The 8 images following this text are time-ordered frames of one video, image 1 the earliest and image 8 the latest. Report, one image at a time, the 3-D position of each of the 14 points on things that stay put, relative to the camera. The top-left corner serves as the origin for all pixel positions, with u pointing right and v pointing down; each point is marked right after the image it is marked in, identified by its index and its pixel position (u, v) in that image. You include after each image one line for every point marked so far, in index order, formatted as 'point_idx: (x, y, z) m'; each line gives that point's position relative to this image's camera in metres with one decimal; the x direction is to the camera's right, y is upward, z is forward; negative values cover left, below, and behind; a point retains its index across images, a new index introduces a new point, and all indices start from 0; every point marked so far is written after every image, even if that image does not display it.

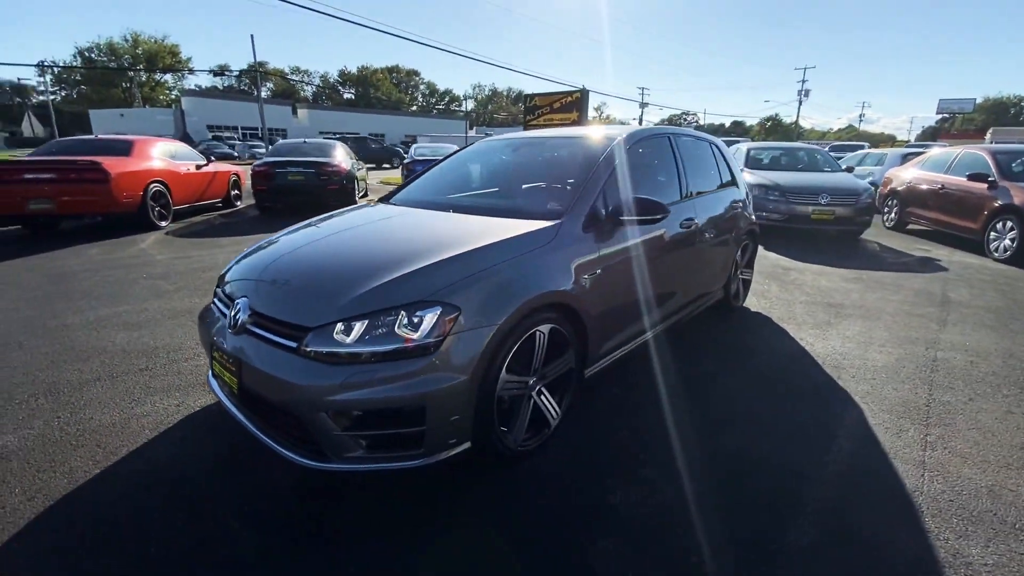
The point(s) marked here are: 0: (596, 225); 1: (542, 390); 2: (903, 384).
0: (+0.5, +0.4, +3.1) m
1: (+0.1, -0.6, +2.8) m
2: (+3.0, -0.8, +3.8) m
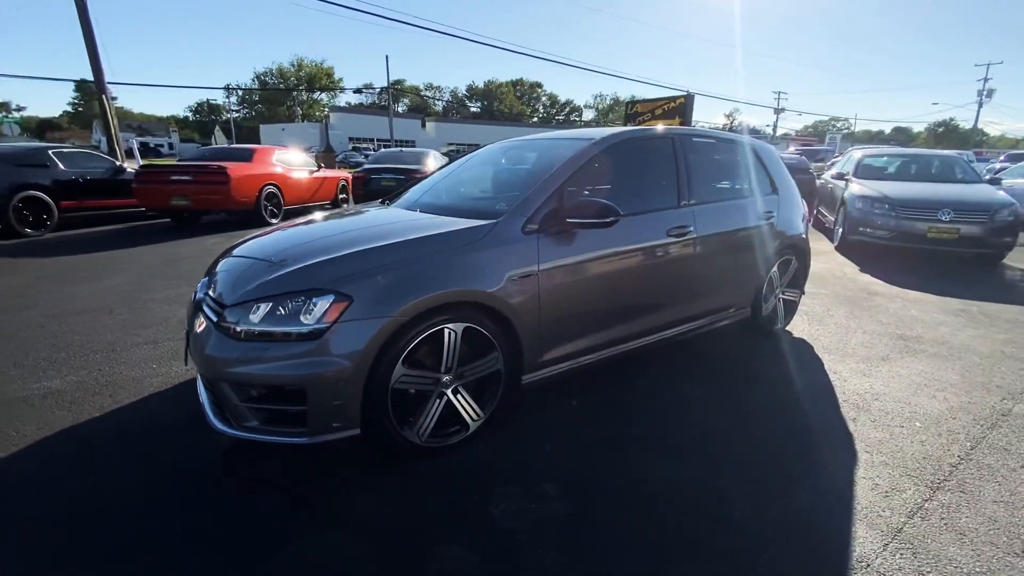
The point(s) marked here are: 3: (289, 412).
0: (+0.2, +0.4, +3.0) m
1: (-0.3, -0.6, +2.8) m
2: (+2.7, -0.9, +3.1) m
3: (-1.1, -0.6, +2.4) m
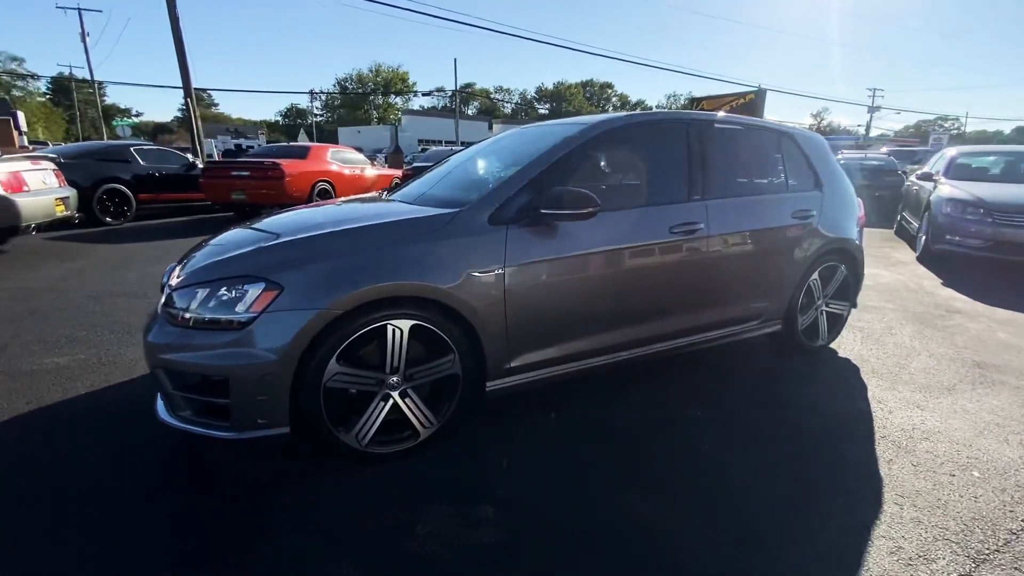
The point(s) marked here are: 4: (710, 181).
0: (0.0, +0.4, +2.7) m
1: (-0.6, -0.5, +2.5) m
2: (+2.4, -1.0, +2.4) m
3: (-1.4, -0.5, +2.3) m
4: (+1.4, +0.8, +3.4) m
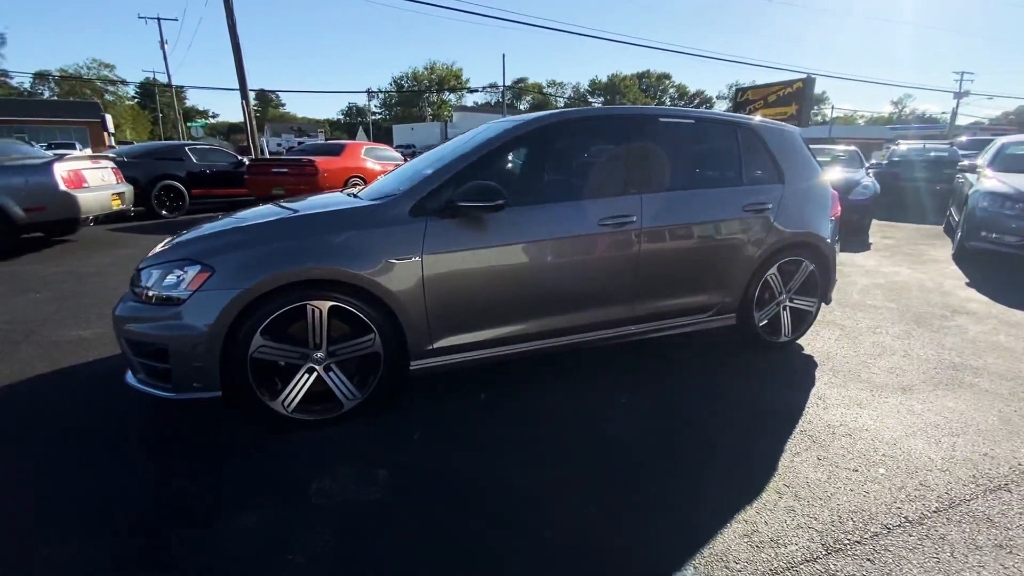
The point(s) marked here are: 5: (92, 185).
0: (-0.5, +0.5, +3.0) m
1: (-1.1, -0.5, +2.8) m
2: (+1.9, -1.0, +2.4) m
3: (-1.9, -0.4, +2.7) m
4: (+1.0, +0.8, +3.5) m
5: (-7.1, +1.7, +8.1) m
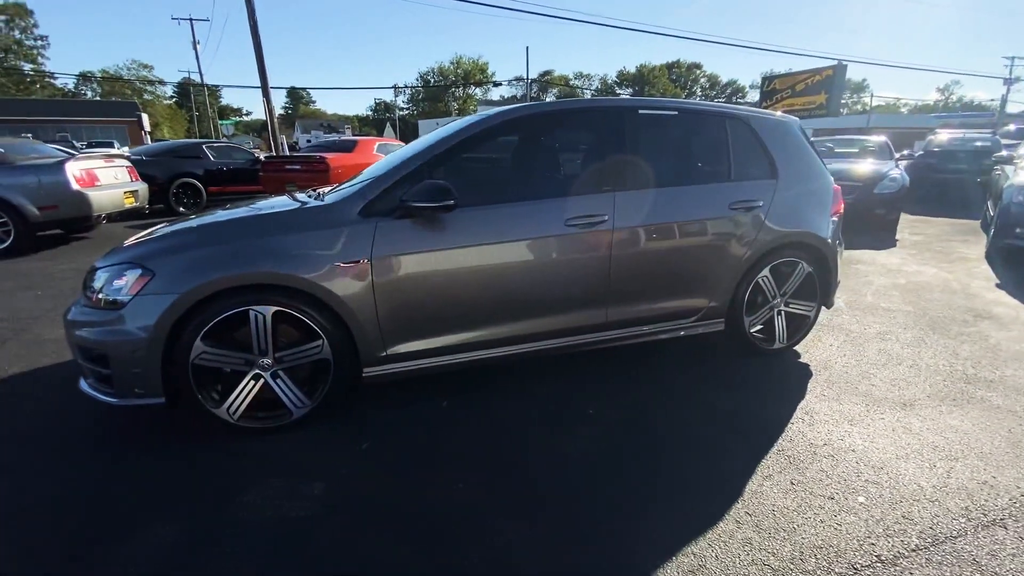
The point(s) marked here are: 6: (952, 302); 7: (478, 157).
0: (-0.7, +0.5, +2.8) m
1: (-1.3, -0.5, +2.7) m
2: (+1.6, -1.0, +2.2) m
3: (-2.2, -0.5, +2.6) m
4: (+0.8, +0.8, +3.3) m
5: (-7.0, +1.8, +8.3) m
6: (+4.7, -0.2, +5.2) m
7: (-0.2, +0.8, +3.1) m
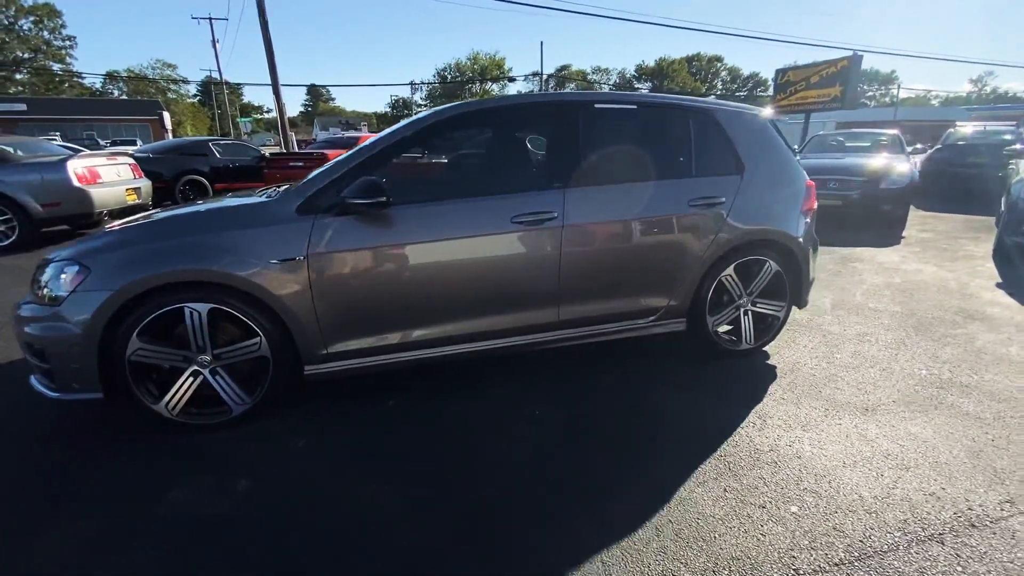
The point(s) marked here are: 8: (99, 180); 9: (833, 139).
0: (-1.1, +0.5, +2.8) m
1: (-1.7, -0.5, +2.7) m
2: (+1.2, -1.0, +2.1) m
3: (-2.6, -0.4, +2.7) m
4: (+0.4, +0.8, +3.2) m
5: (-7.1, +1.9, +8.5) m
6: (+4.4, -0.1, +4.9) m
7: (-0.5, +0.8, +3.0) m
8: (-7.1, +1.9, +8.4) m
9: (+7.8, +3.6, +11.8) m
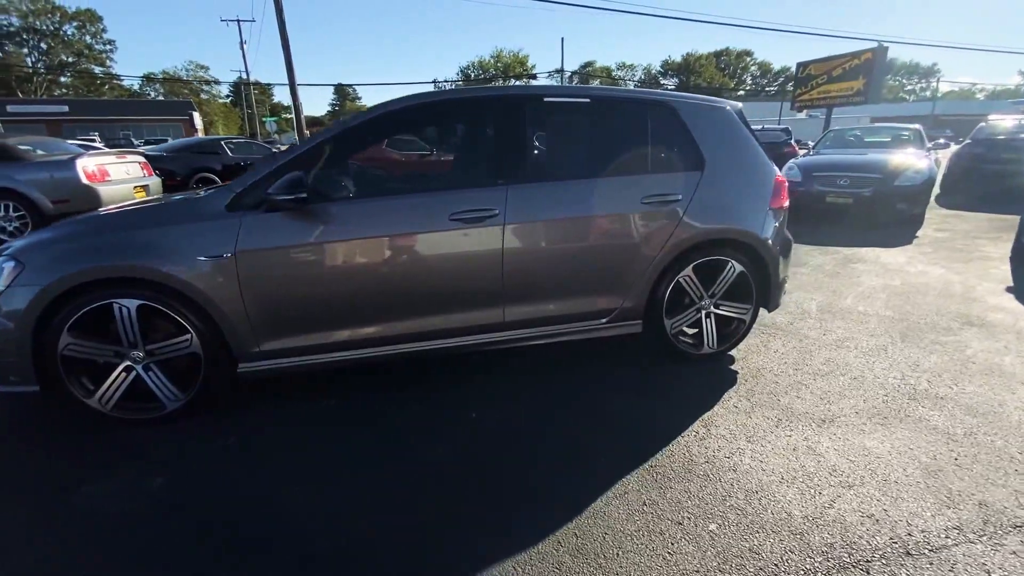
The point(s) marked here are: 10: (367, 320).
0: (-1.4, +0.5, +2.8) m
1: (-2.1, -0.4, +2.8) m
2: (+0.8, -1.1, +1.9) m
3: (-2.9, -0.4, +2.7) m
4: (+0.1, +0.8, +3.1) m
5: (-7.2, +2.0, +8.8) m
6: (+4.1, -0.2, +4.6) m
7: (-0.9, +0.9, +3.0) m
8: (-7.2, +2.0, +8.7) m
9: (+7.9, +3.6, +11.3) m
10: (-0.9, -0.2, +3.0) m
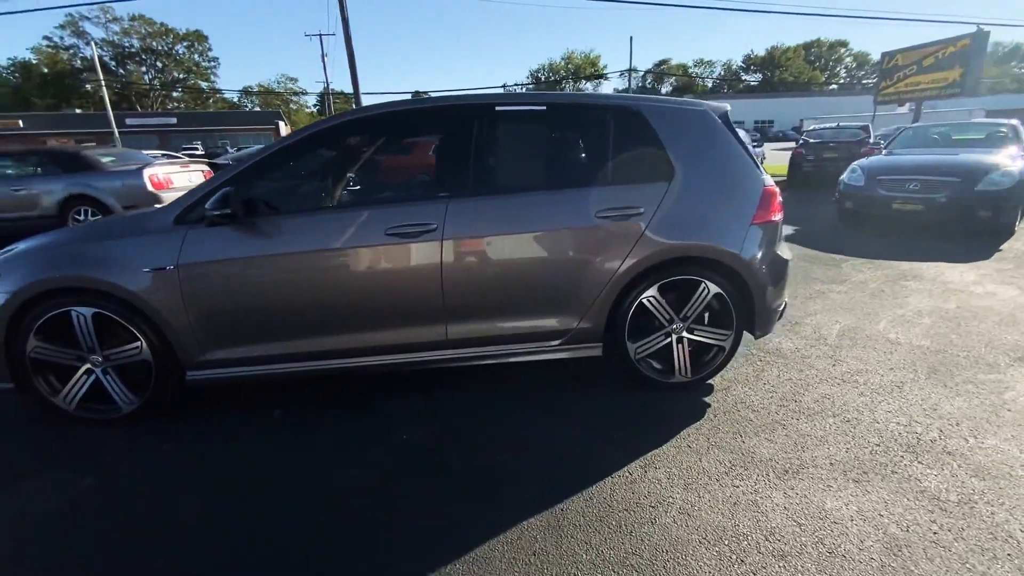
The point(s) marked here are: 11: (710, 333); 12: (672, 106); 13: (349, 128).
0: (-1.8, +0.4, +2.9) m
1: (-2.5, -0.5, +2.9) m
2: (+0.2, -1.2, +1.7) m
3: (-3.3, -0.4, +3.0) m
4: (-0.2, +0.7, +3.0) m
5: (-6.6, +2.0, +9.6) m
6: (+4.0, -0.4, +3.9) m
7: (-1.2, +0.8, +3.0) m
8: (-6.7, +2.0, +9.5) m
9: (+8.7, +3.2, +10.0) m
10: (-1.2, -0.3, +3.0) m
11: (+1.3, -0.3, +3.1) m
12: (+1.1, +1.2, +3.2) m
13: (-1.0, +1.0, +3.0) m
